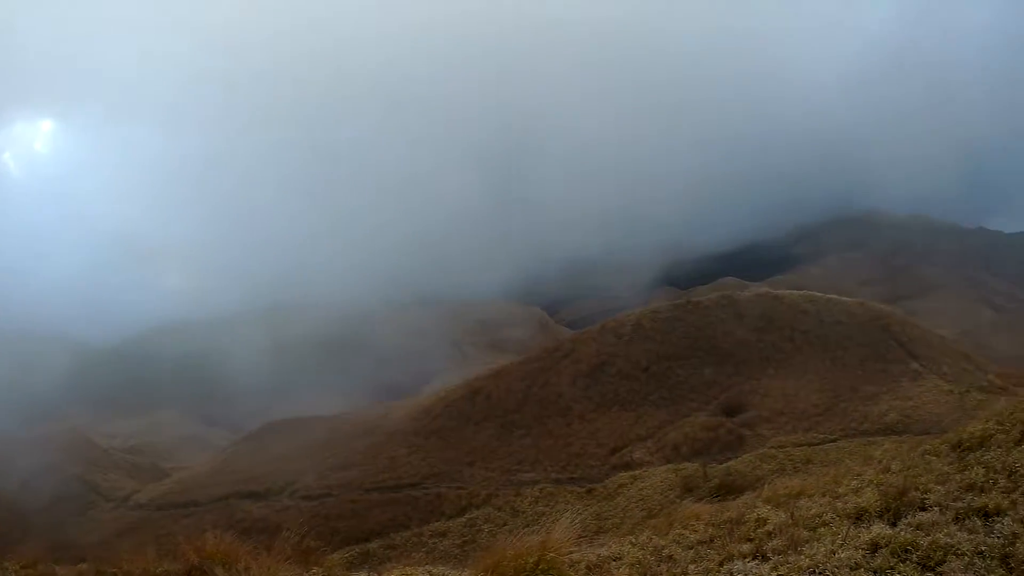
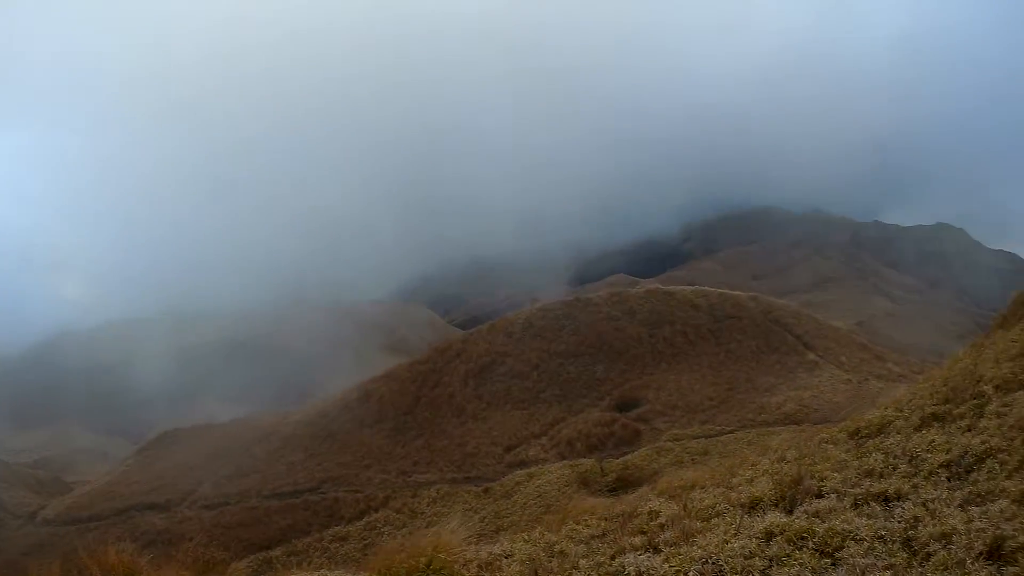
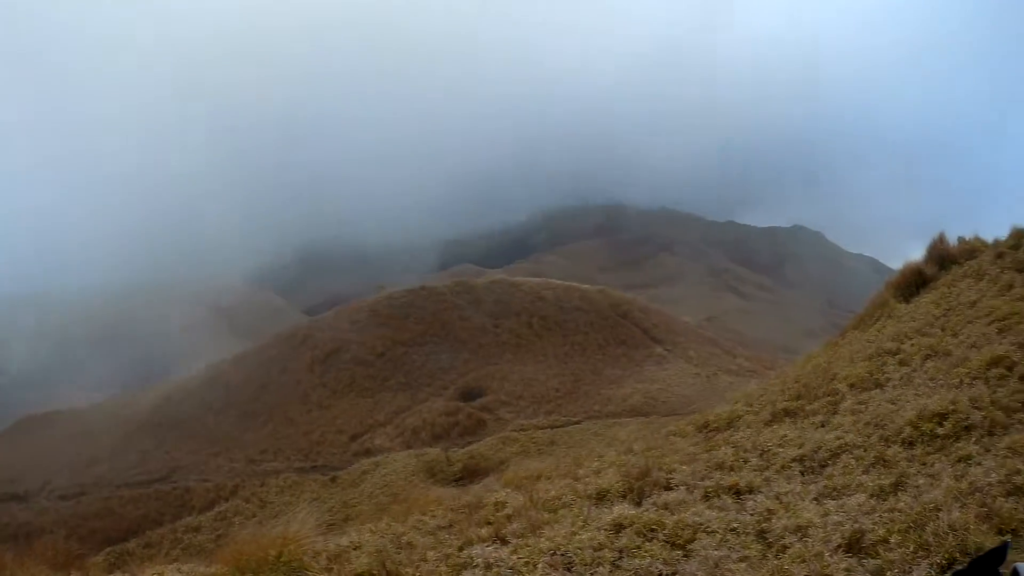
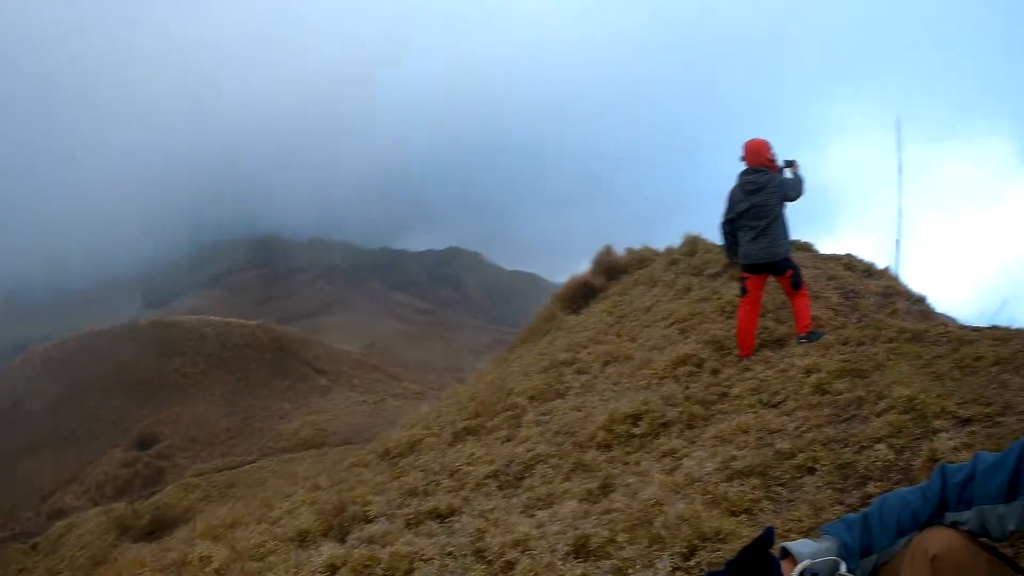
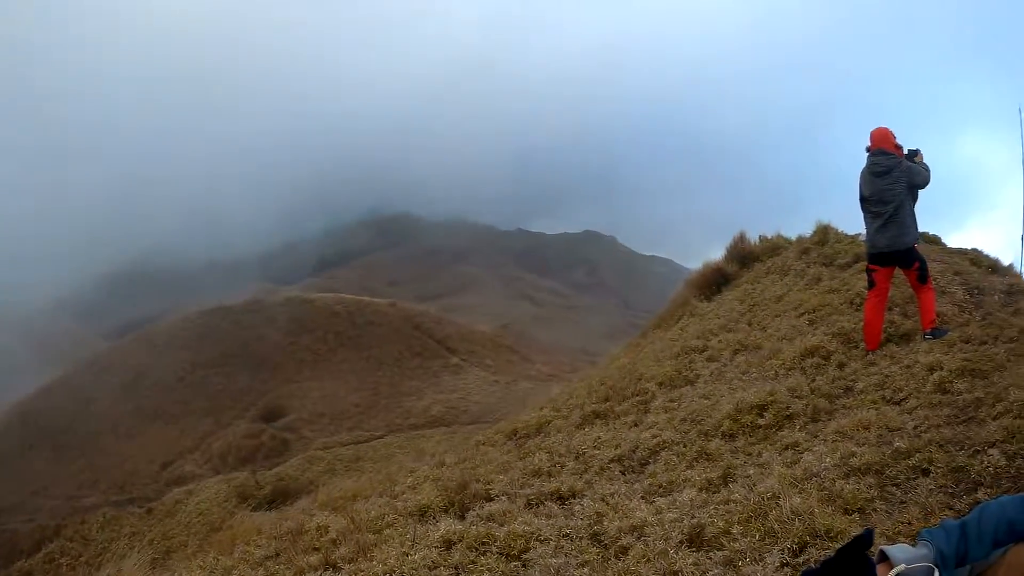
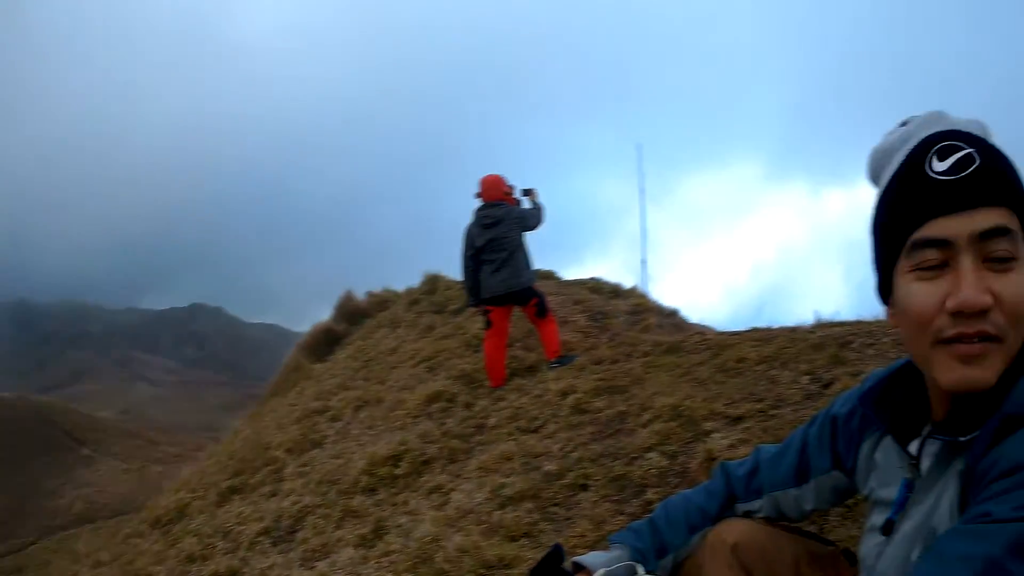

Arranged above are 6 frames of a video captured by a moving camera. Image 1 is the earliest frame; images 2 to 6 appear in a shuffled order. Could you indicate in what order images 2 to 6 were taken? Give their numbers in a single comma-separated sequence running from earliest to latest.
2, 3, 5, 4, 6
